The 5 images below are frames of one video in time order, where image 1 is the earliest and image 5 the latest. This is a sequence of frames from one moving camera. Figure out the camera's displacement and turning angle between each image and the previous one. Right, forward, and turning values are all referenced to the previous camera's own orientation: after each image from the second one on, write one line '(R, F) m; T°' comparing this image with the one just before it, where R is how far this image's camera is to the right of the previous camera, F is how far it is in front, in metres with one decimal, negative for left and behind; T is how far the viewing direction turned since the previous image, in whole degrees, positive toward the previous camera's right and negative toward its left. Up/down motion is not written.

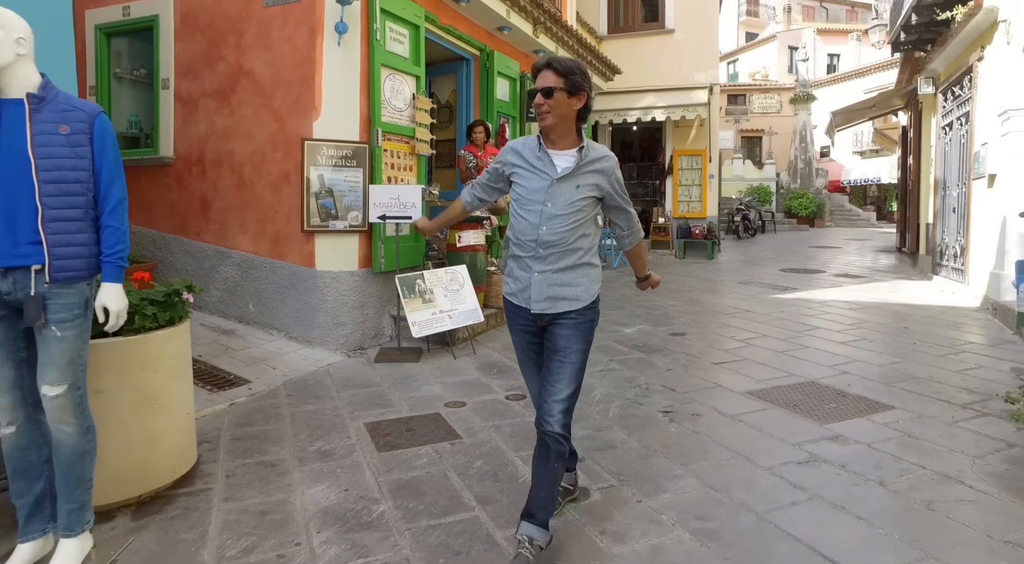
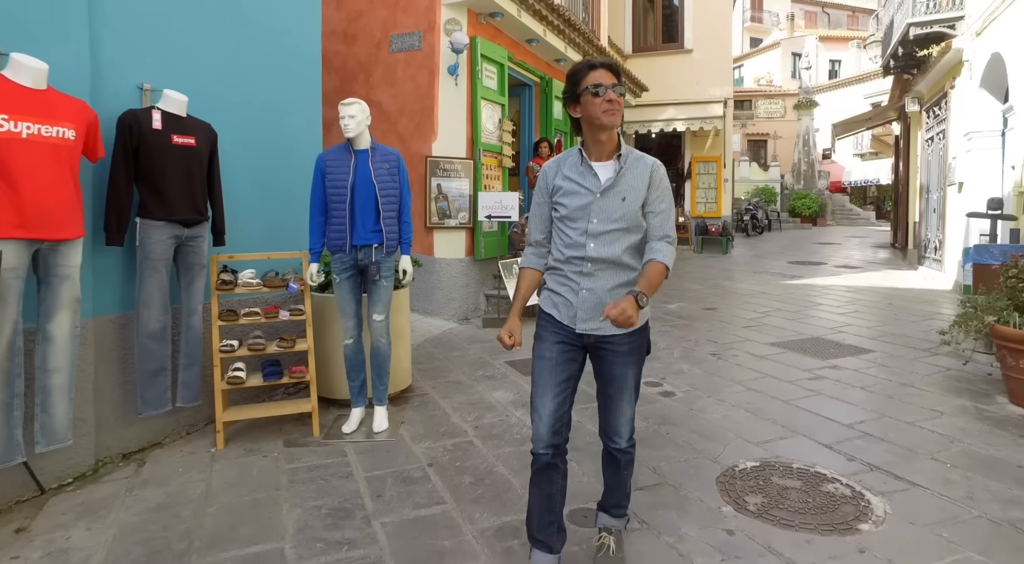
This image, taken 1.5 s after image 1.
(-0.8, -1.5) m; 0°
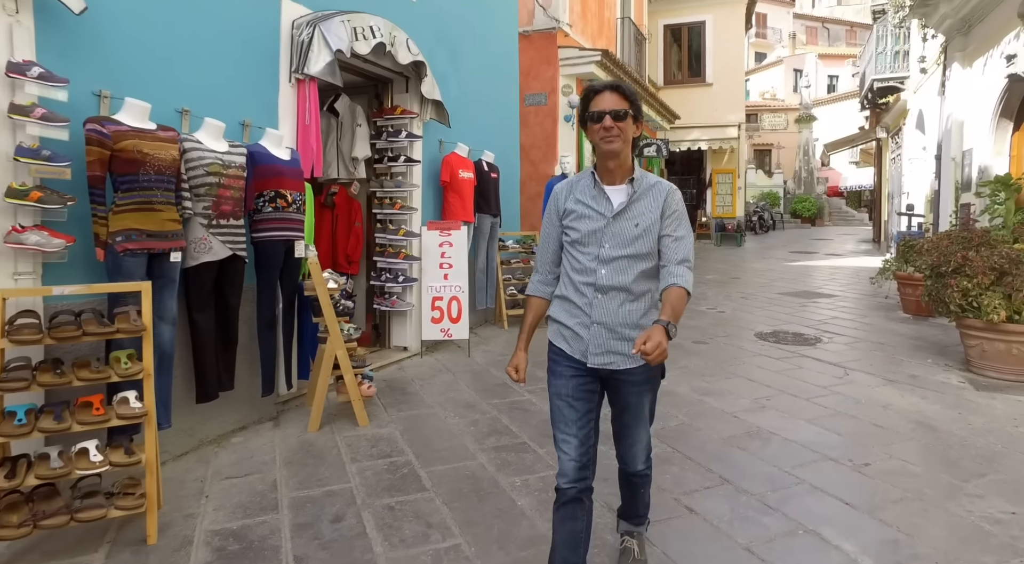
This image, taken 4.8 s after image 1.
(-1.5, -3.5) m; 0°
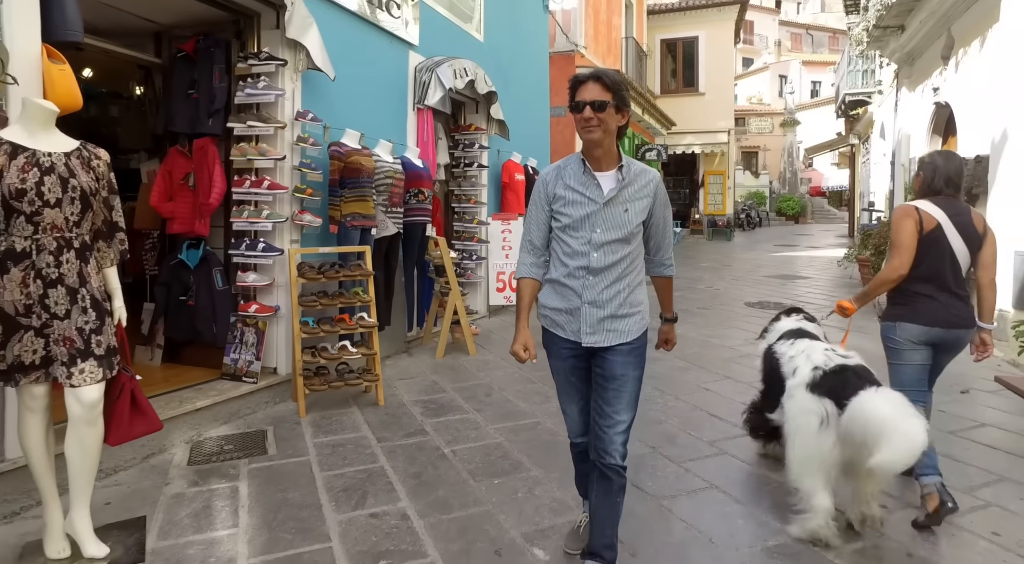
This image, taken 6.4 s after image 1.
(-0.7, -1.6) m; +1°
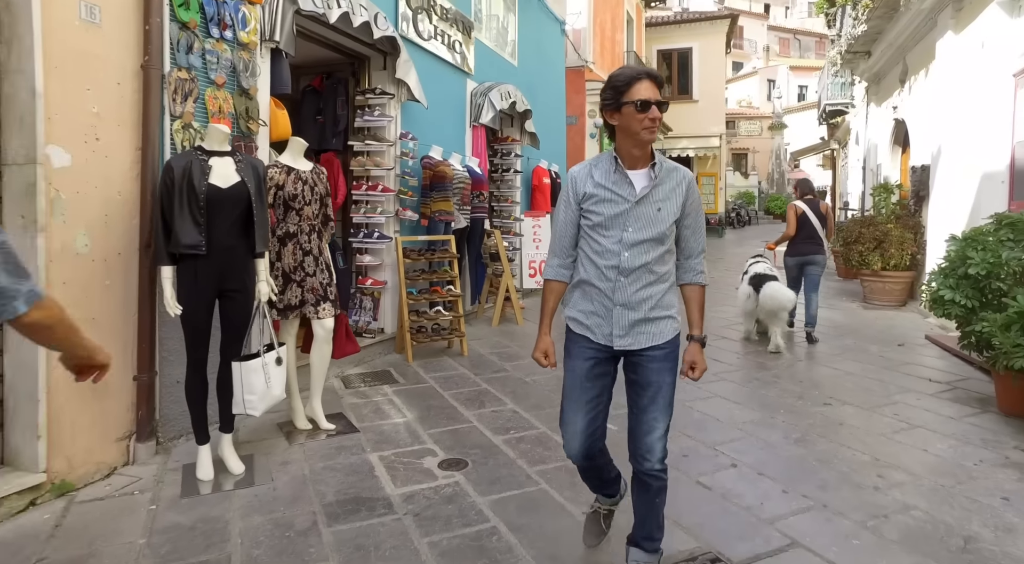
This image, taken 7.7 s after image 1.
(-0.5, -1.4) m; +1°
